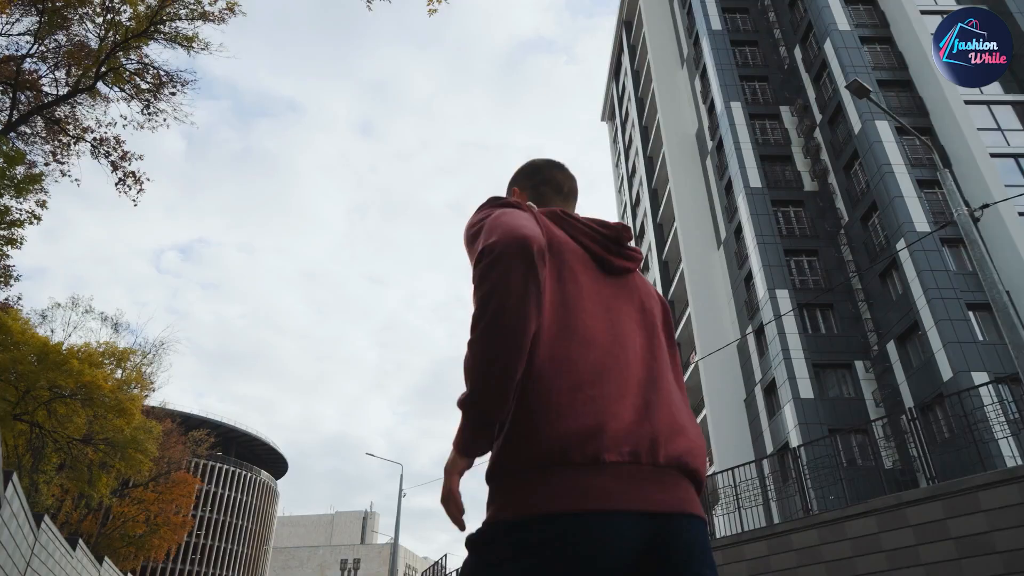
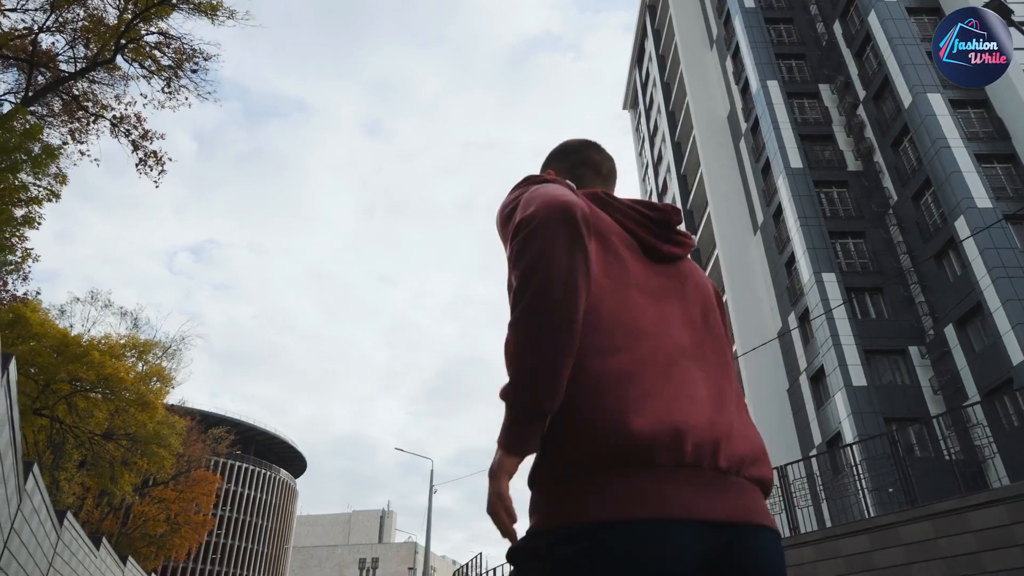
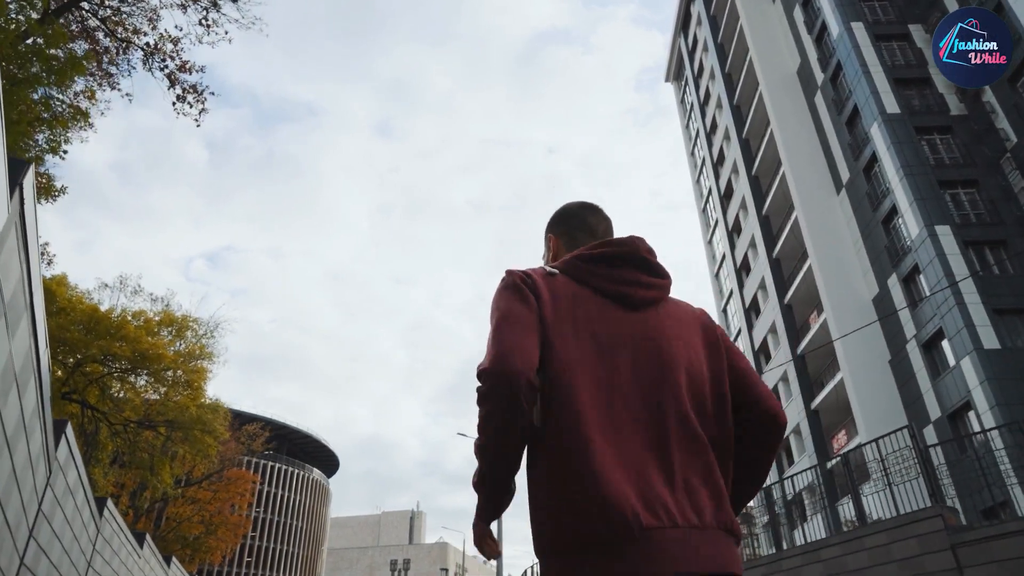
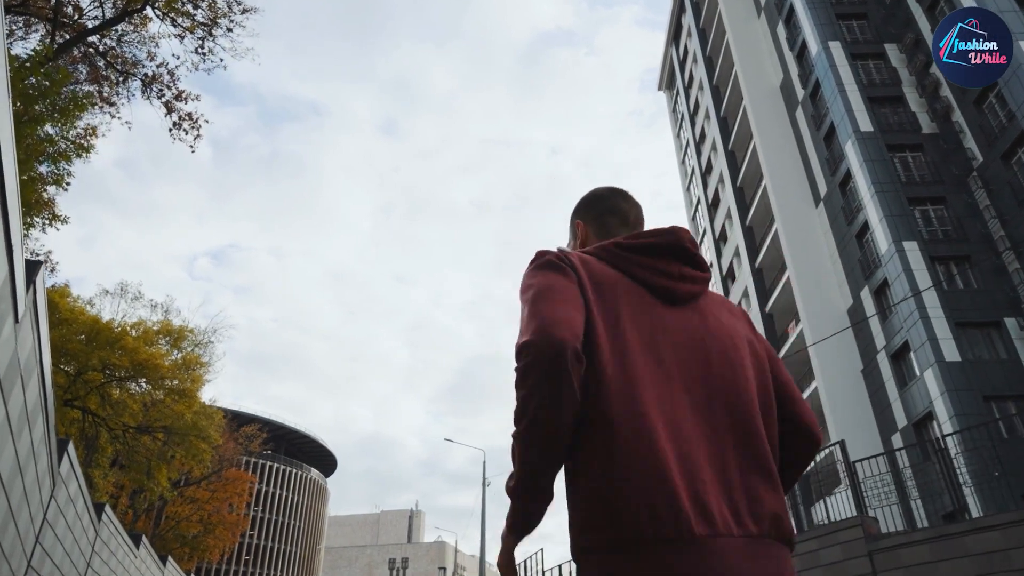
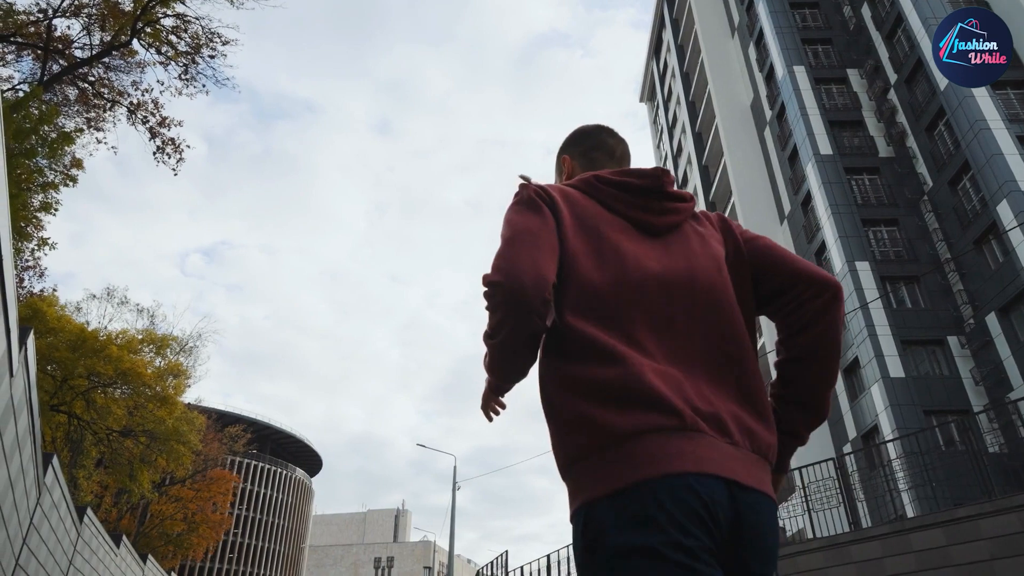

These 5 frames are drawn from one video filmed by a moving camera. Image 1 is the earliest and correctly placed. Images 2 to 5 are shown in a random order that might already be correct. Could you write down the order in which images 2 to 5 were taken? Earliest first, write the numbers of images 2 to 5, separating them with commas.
2, 5, 4, 3
